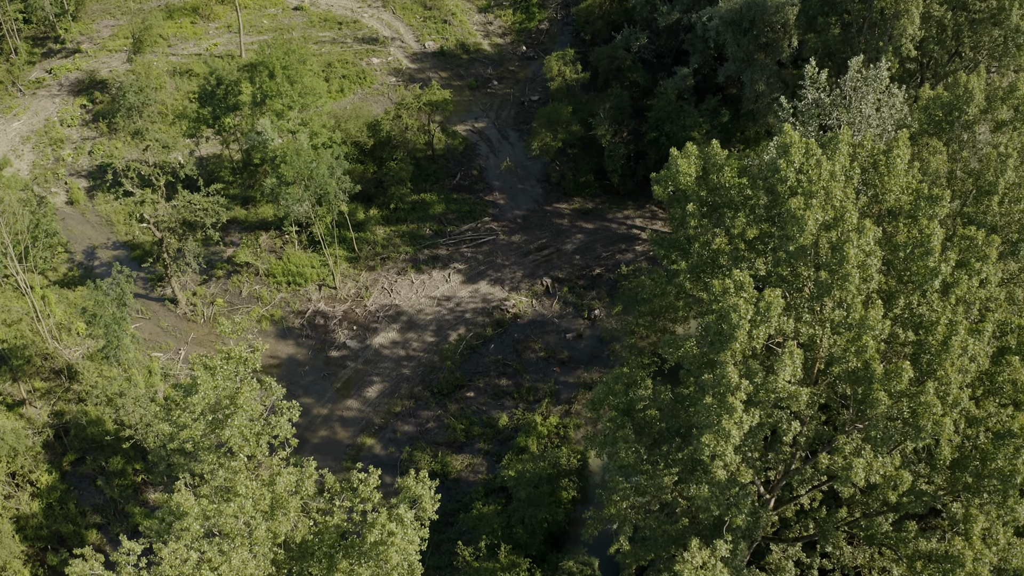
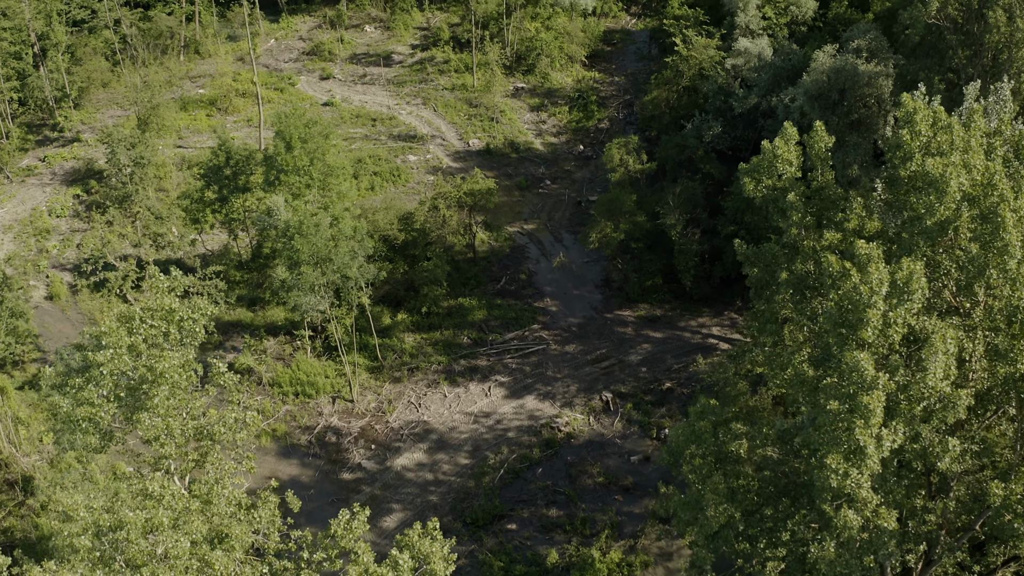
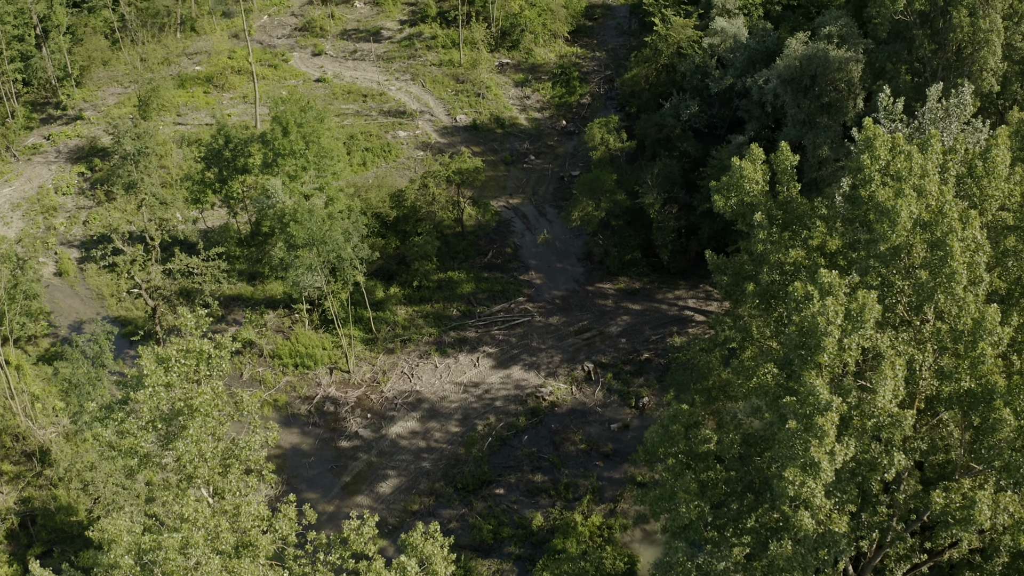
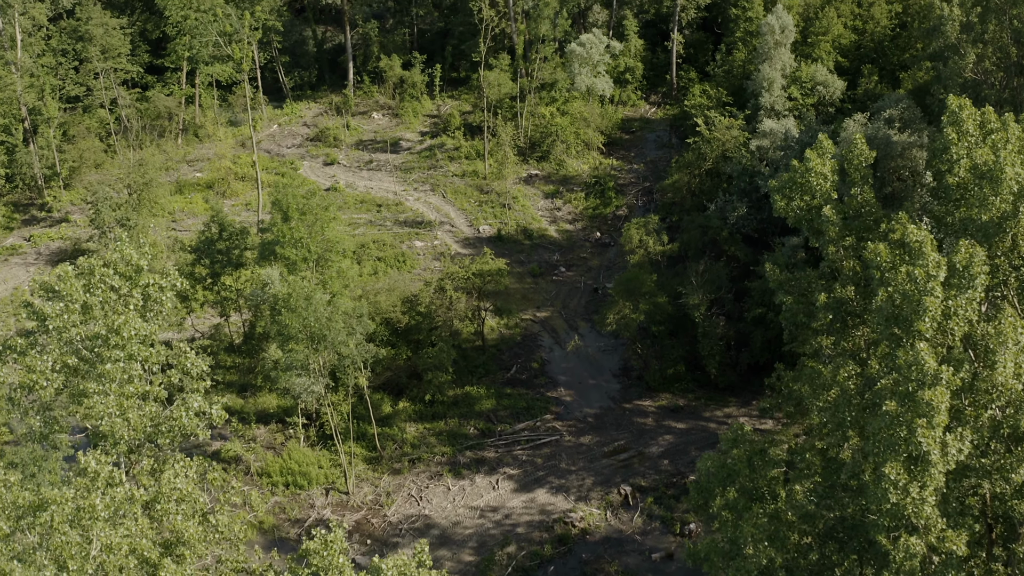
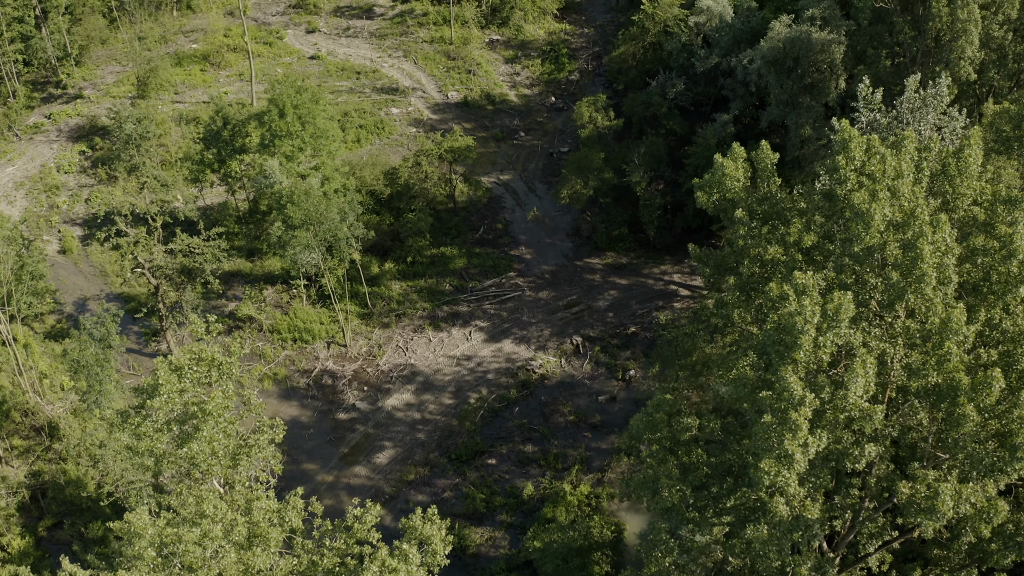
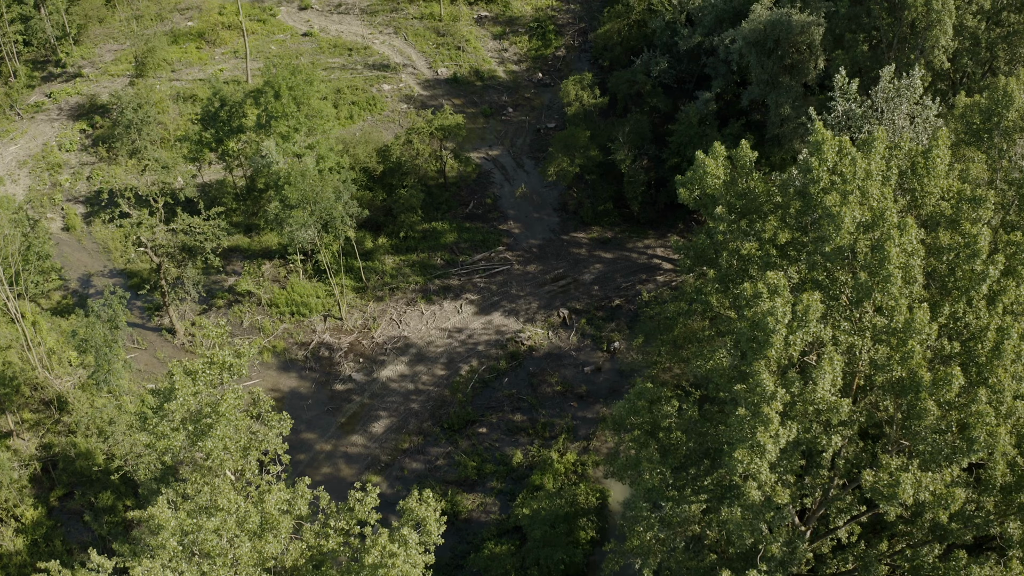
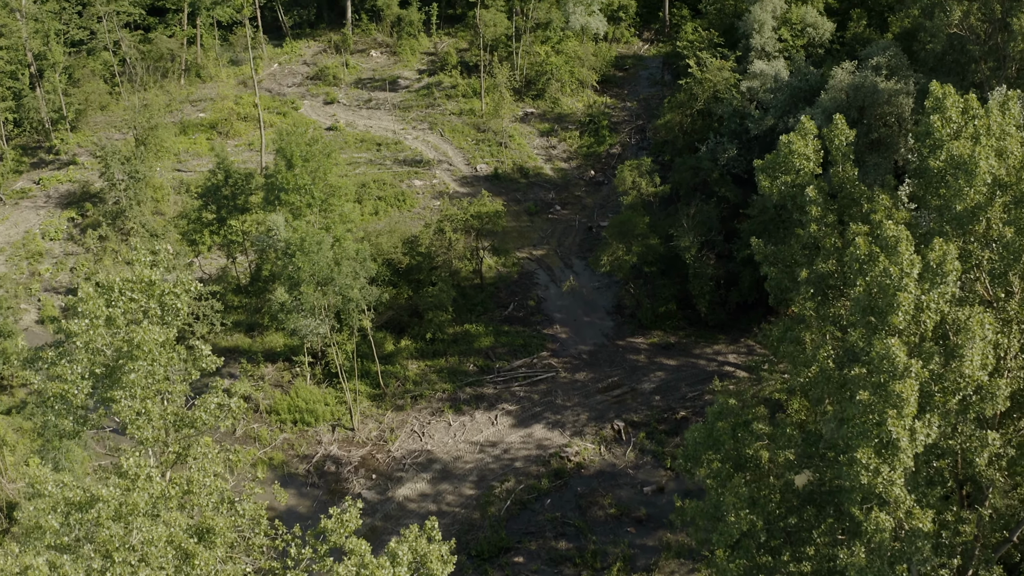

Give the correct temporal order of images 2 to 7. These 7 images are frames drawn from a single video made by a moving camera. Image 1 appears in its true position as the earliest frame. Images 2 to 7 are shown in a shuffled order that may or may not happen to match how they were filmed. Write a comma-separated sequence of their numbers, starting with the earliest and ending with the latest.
6, 5, 3, 2, 7, 4
